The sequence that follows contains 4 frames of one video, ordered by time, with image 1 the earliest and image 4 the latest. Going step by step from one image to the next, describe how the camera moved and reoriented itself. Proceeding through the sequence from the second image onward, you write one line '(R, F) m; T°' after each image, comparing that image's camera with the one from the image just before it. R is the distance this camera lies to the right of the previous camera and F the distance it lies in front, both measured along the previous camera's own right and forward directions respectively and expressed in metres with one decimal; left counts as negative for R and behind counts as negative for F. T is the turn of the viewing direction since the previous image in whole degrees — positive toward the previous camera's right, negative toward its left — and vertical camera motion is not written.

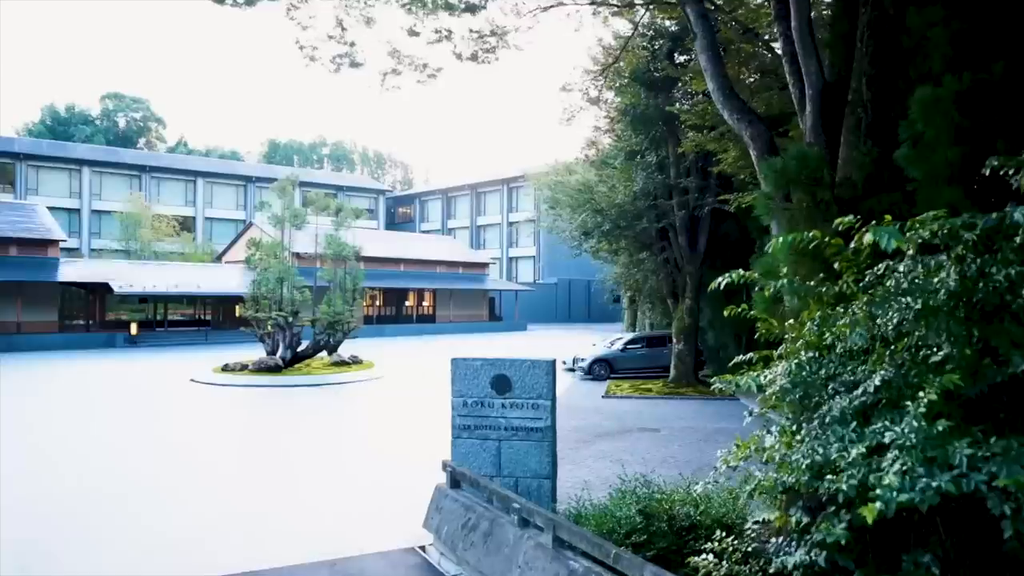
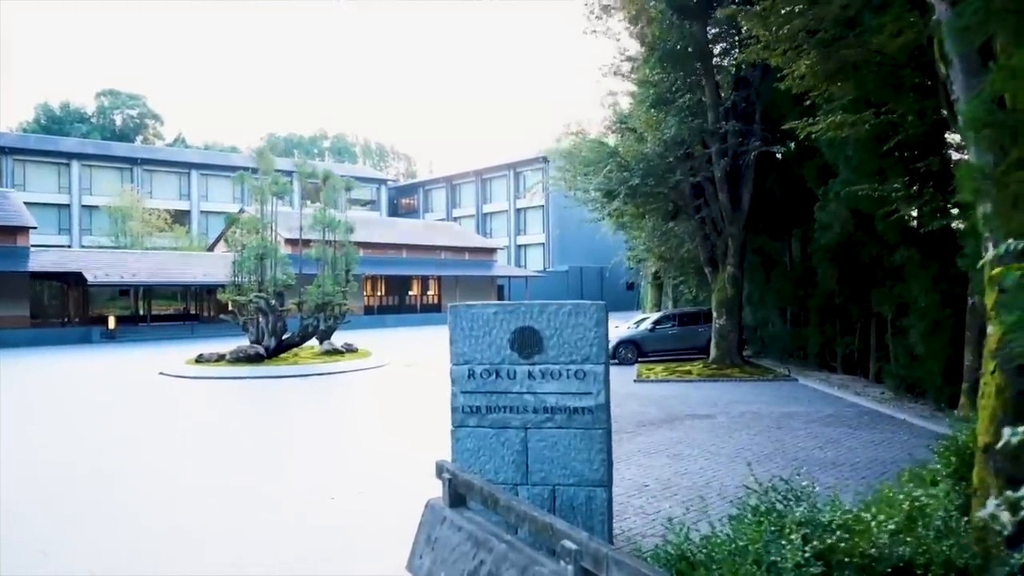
(-0.1, +2.4) m; -1°
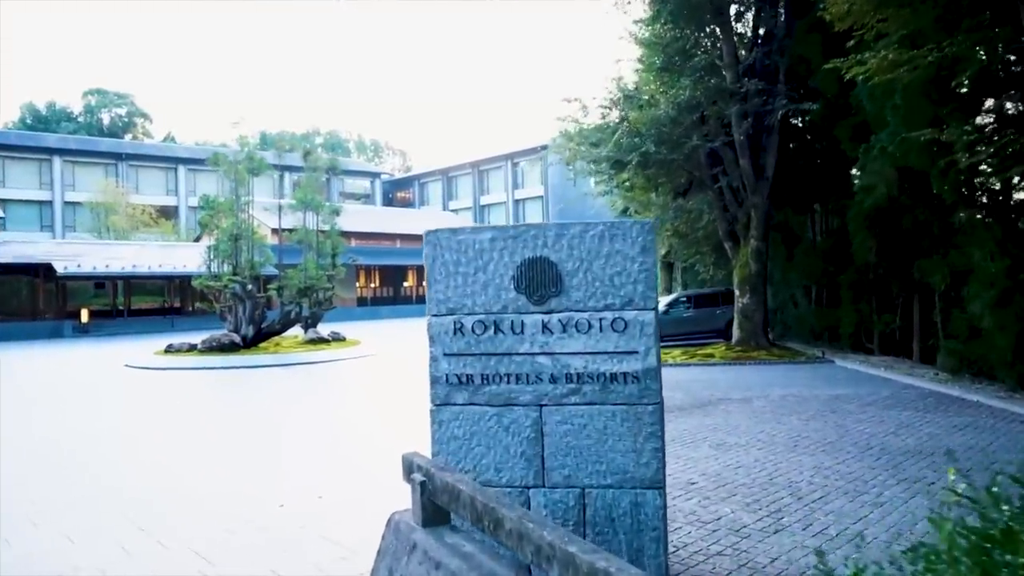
(0.0, +1.4) m; 0°
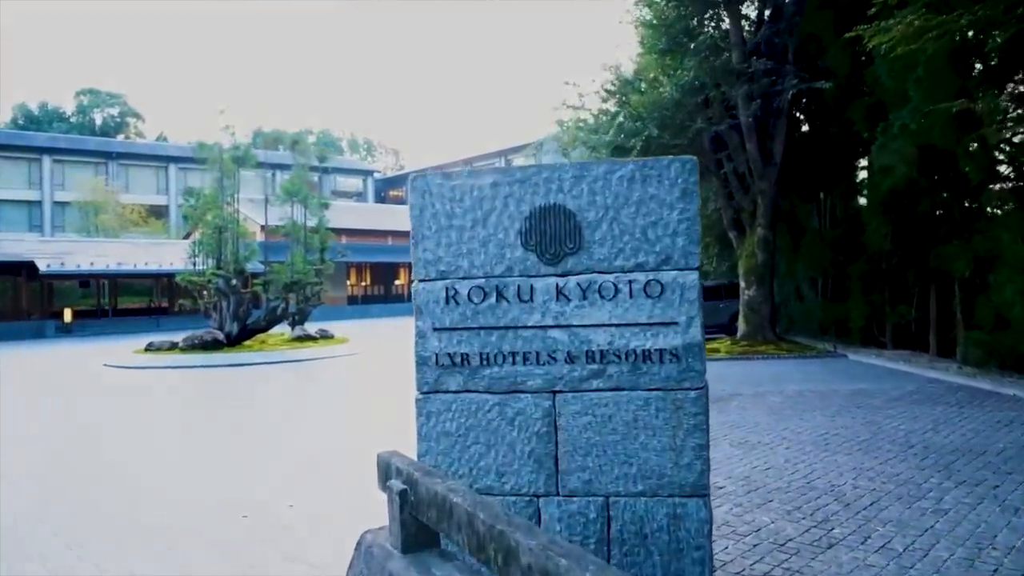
(0.0, +0.6) m; 0°
